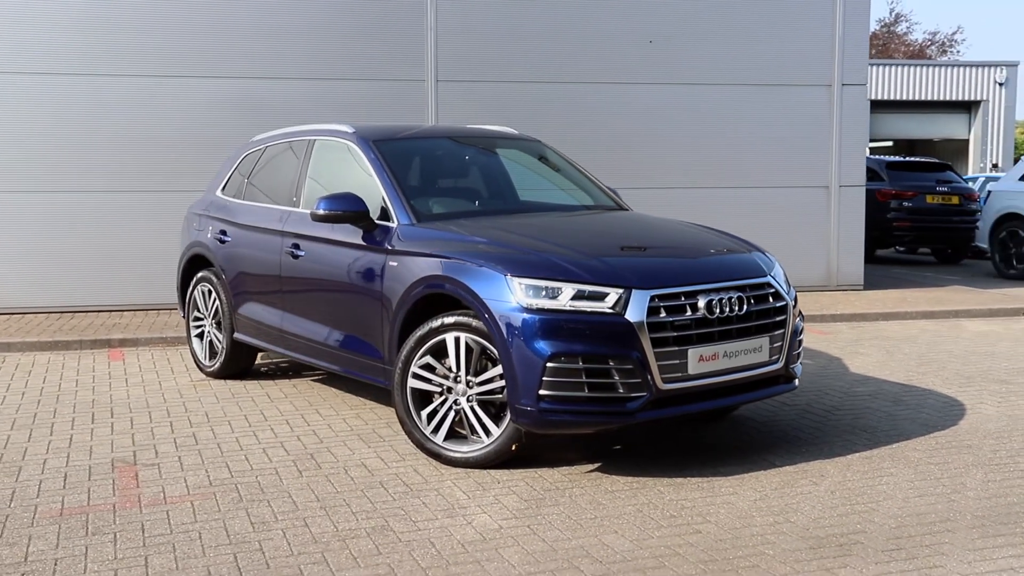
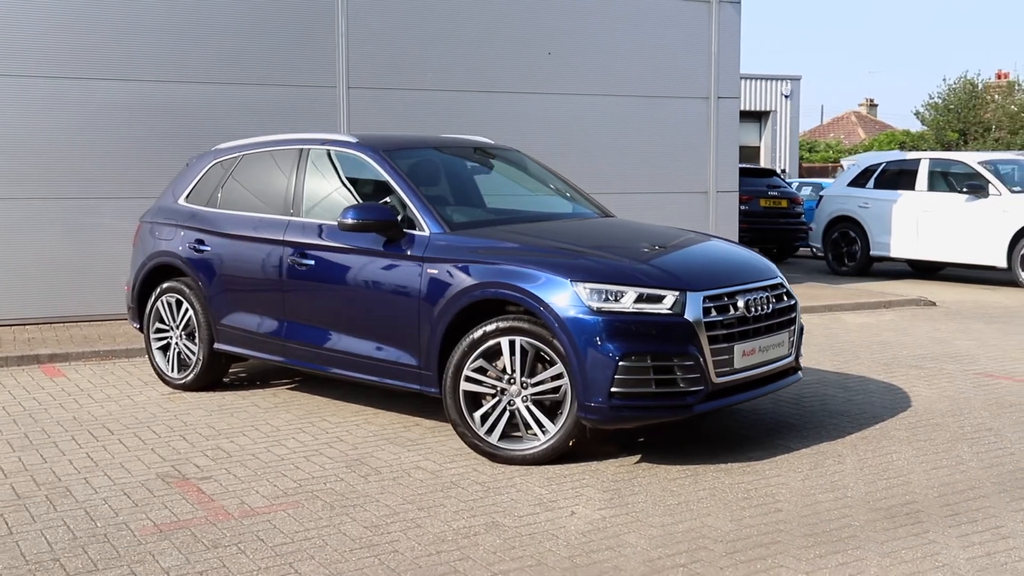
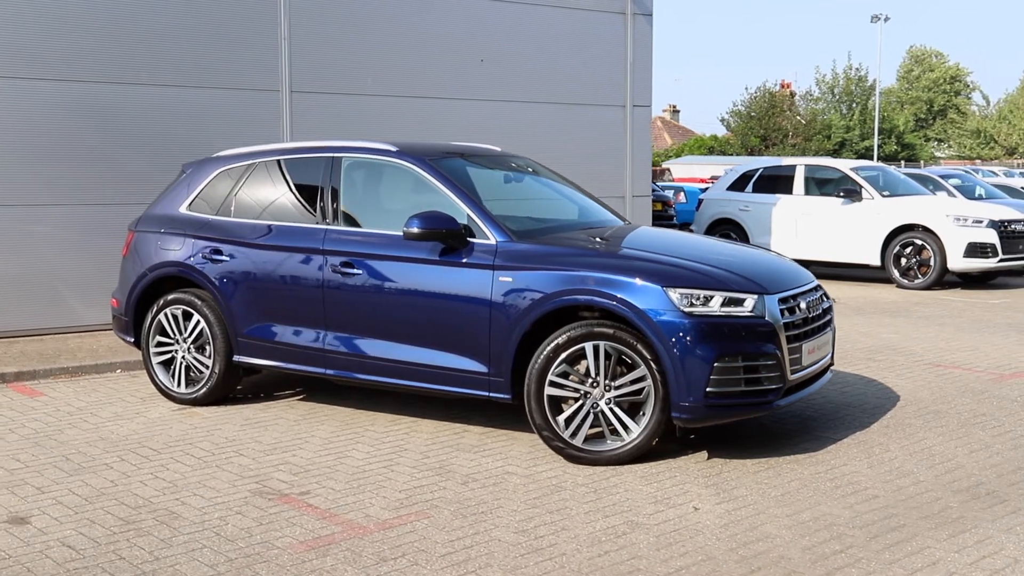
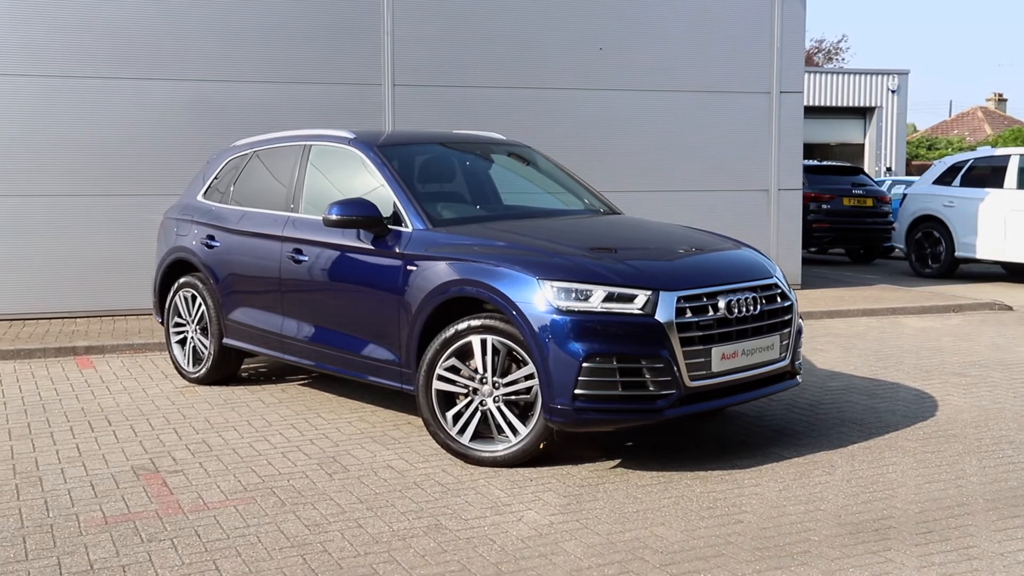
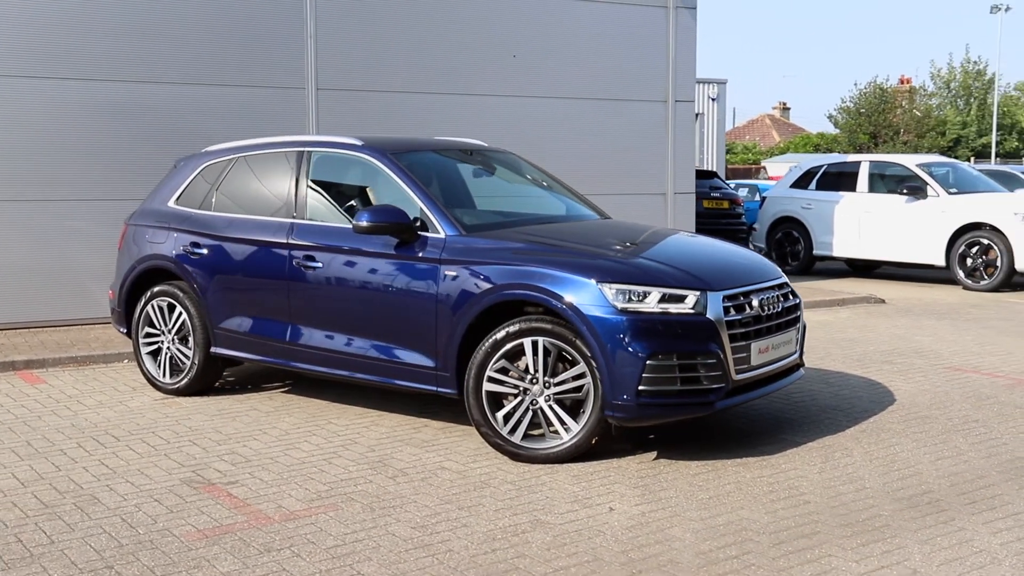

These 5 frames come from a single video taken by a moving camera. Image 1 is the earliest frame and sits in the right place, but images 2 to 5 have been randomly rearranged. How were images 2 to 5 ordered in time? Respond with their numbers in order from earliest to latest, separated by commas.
4, 2, 5, 3
